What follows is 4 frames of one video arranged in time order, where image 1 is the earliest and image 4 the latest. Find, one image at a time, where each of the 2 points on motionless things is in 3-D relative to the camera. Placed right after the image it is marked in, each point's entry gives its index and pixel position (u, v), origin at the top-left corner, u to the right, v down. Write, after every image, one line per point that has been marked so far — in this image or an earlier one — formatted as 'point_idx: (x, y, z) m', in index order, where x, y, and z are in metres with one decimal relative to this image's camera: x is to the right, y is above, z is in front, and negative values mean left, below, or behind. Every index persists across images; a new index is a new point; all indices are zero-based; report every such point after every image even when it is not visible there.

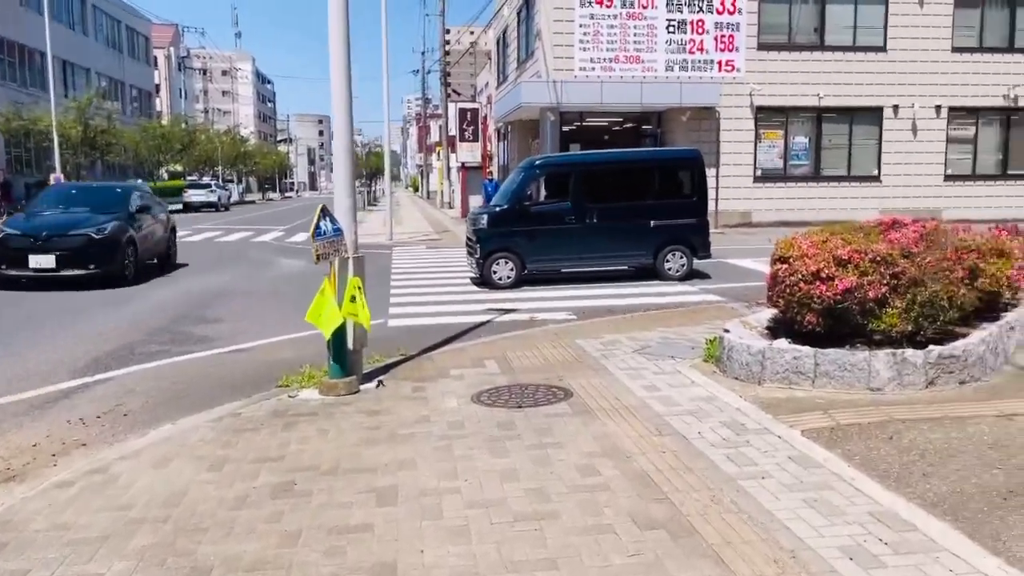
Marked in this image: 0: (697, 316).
0: (+2.3, -0.4, +10.8) m
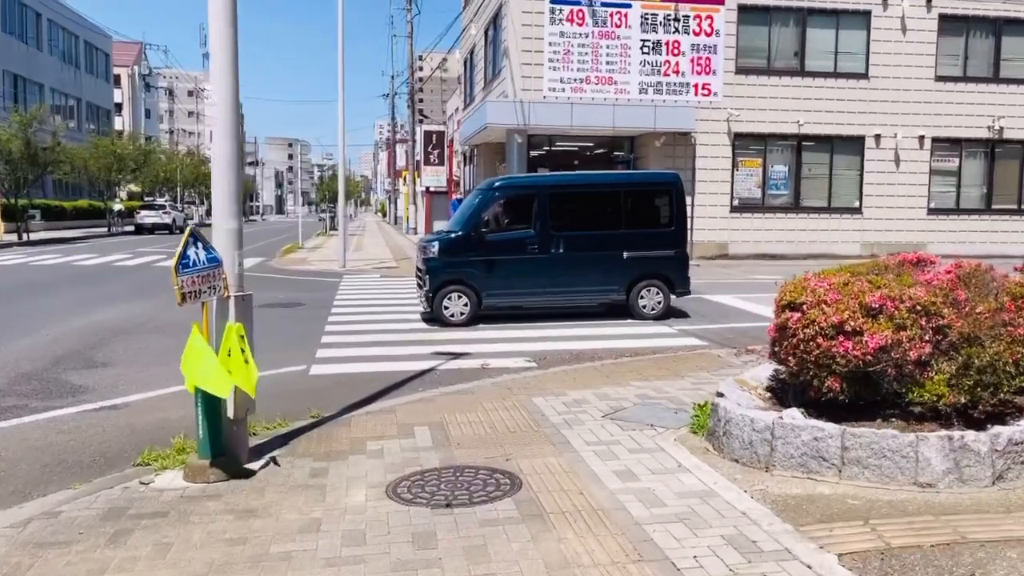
0: (+1.8, -0.9, +9.1) m
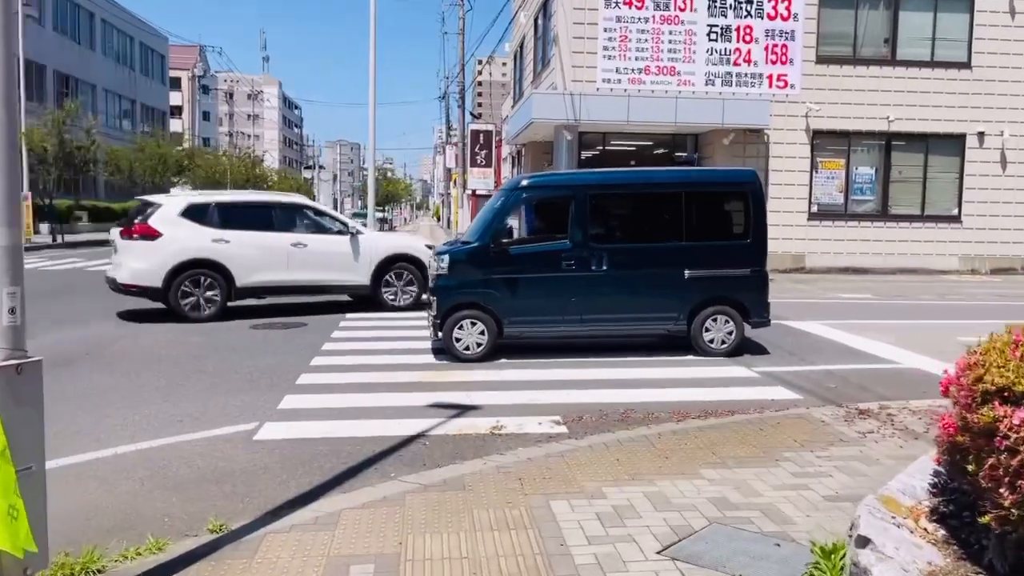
0: (+1.9, -1.2, +6.4) m
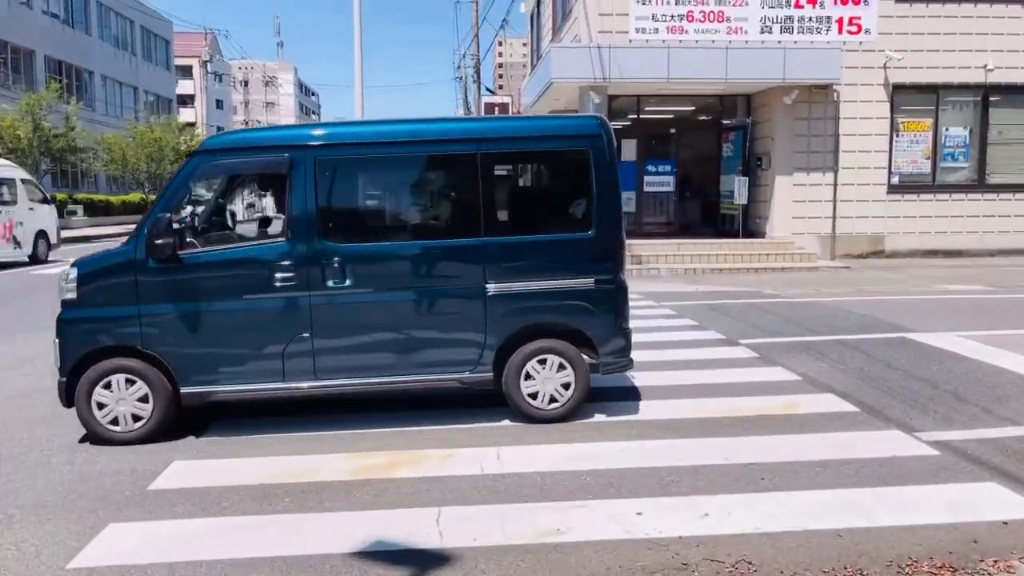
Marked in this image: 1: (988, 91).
0: (+1.9, -1.3, +2.7) m
1: (+10.7, +4.5, +19.0) m
